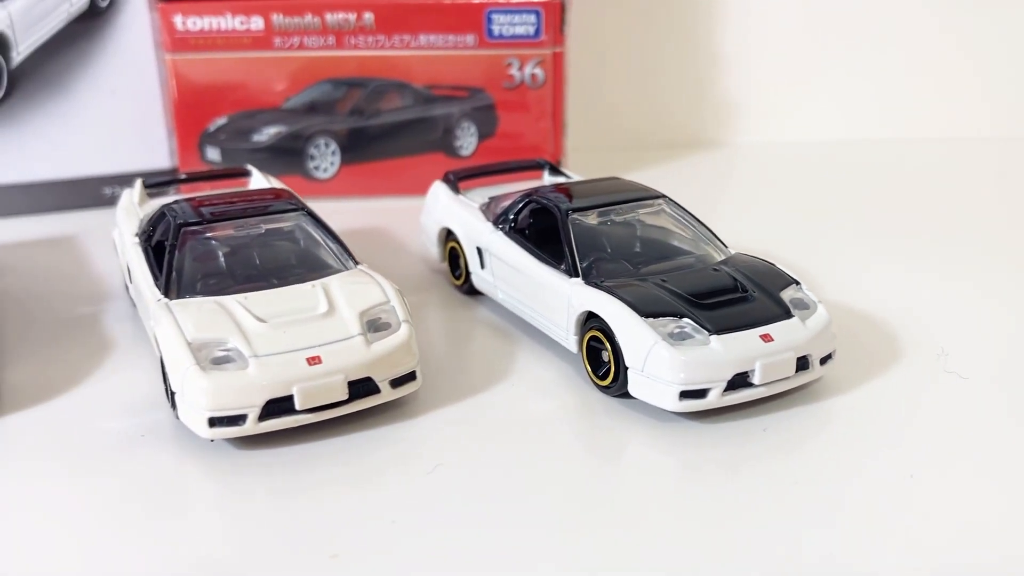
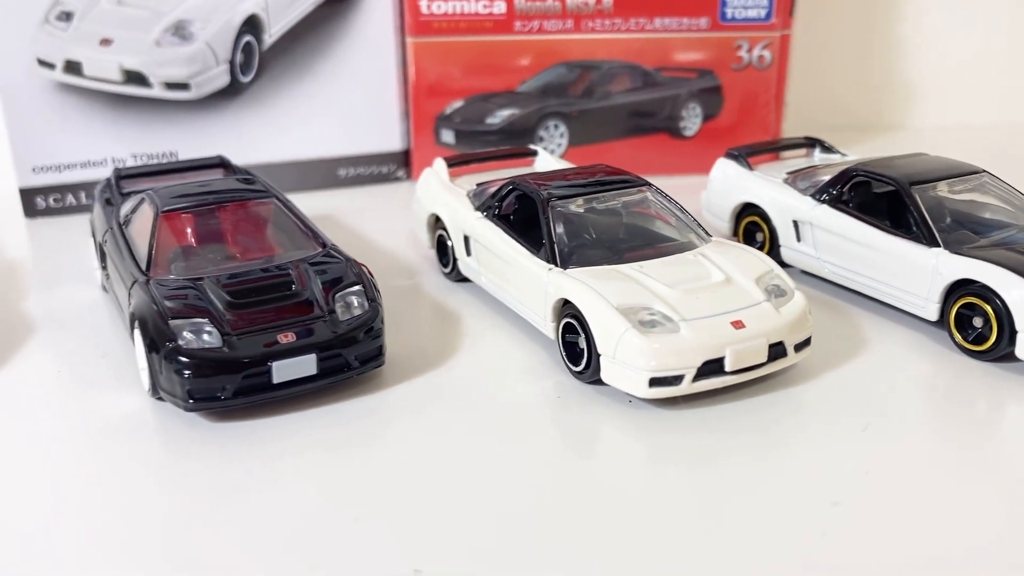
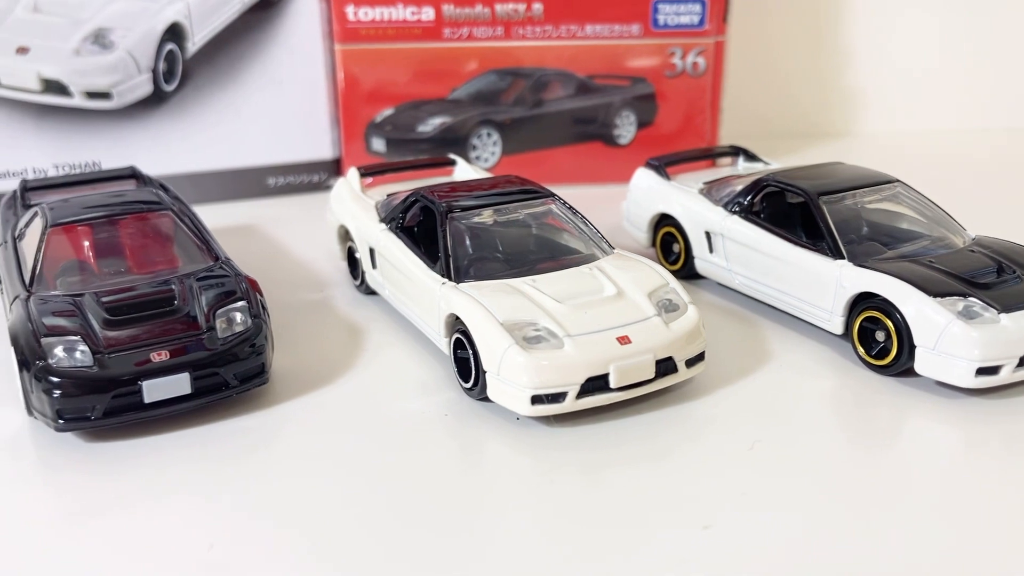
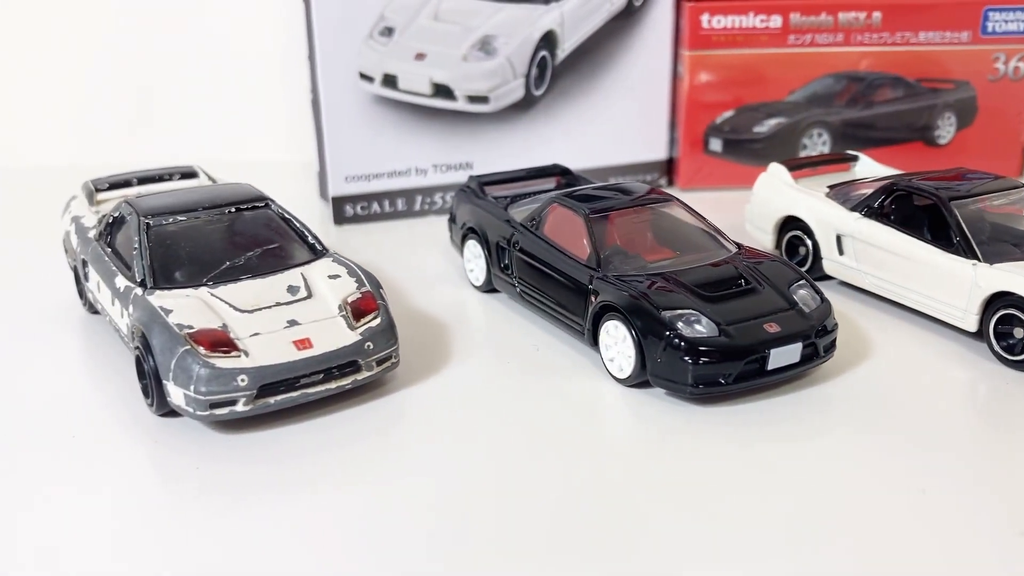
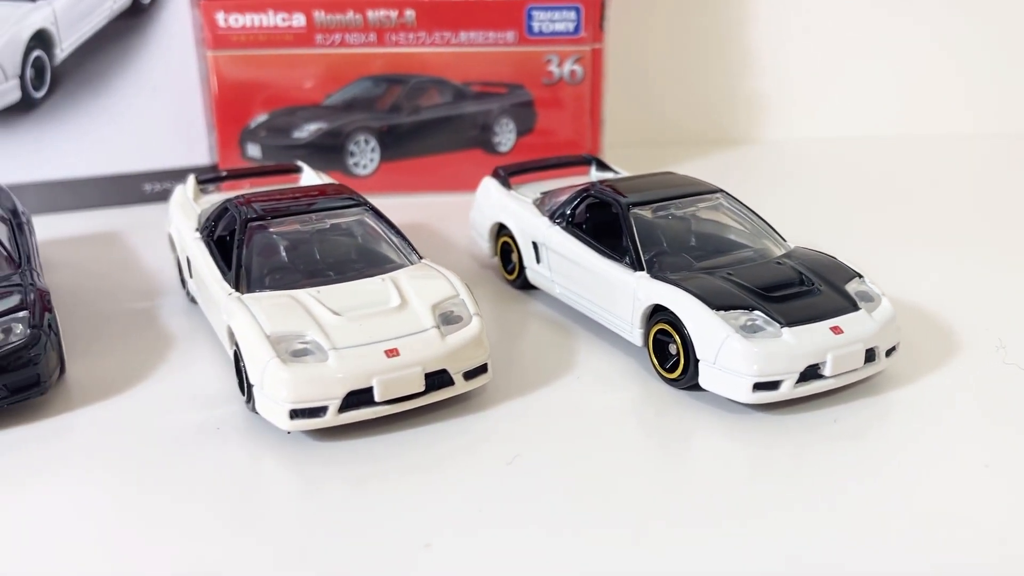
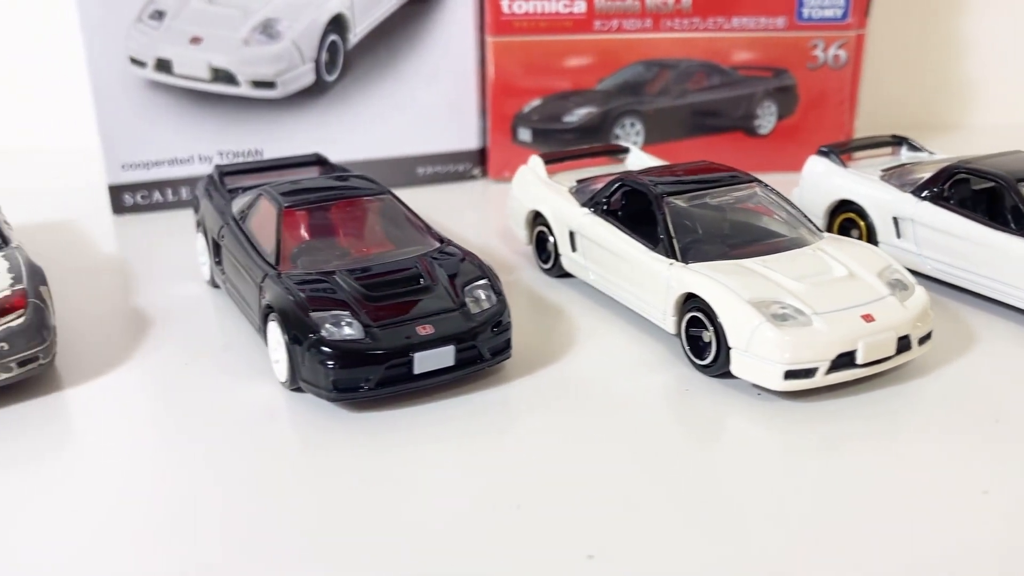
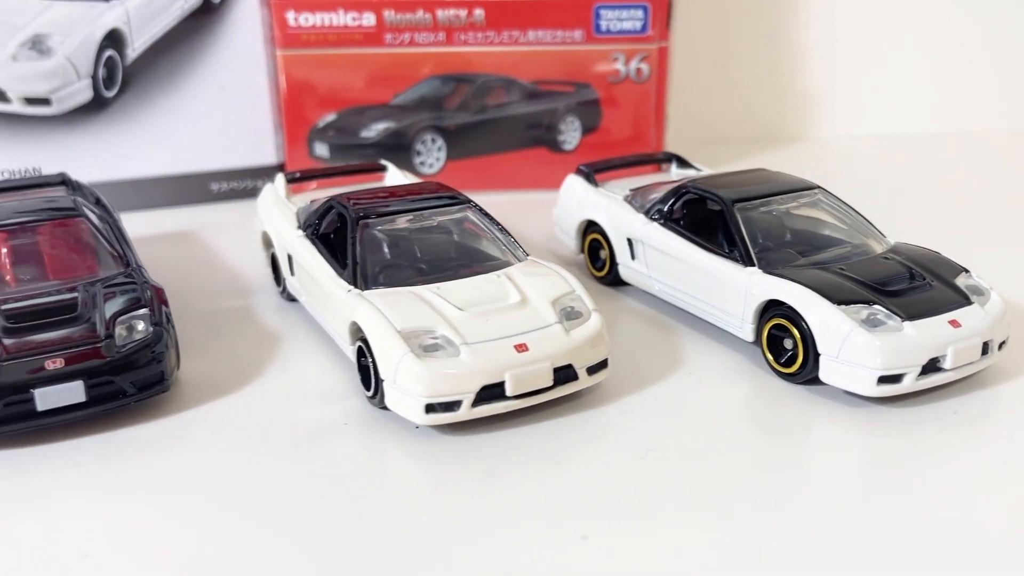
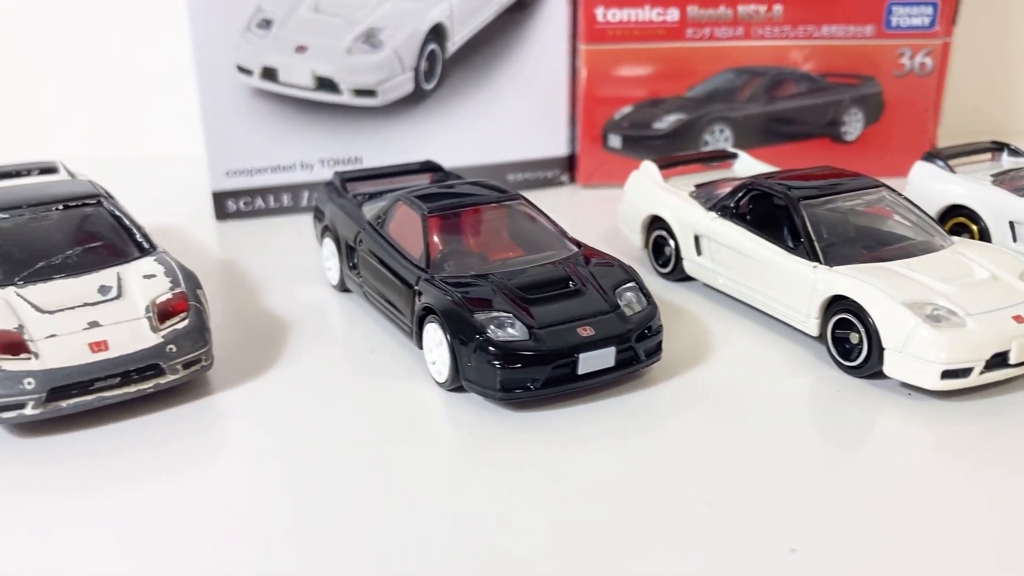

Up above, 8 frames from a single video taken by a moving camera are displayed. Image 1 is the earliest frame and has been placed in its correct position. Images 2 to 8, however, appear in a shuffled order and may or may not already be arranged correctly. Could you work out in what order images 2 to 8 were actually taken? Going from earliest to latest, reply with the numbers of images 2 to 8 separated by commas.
5, 7, 3, 2, 6, 8, 4
